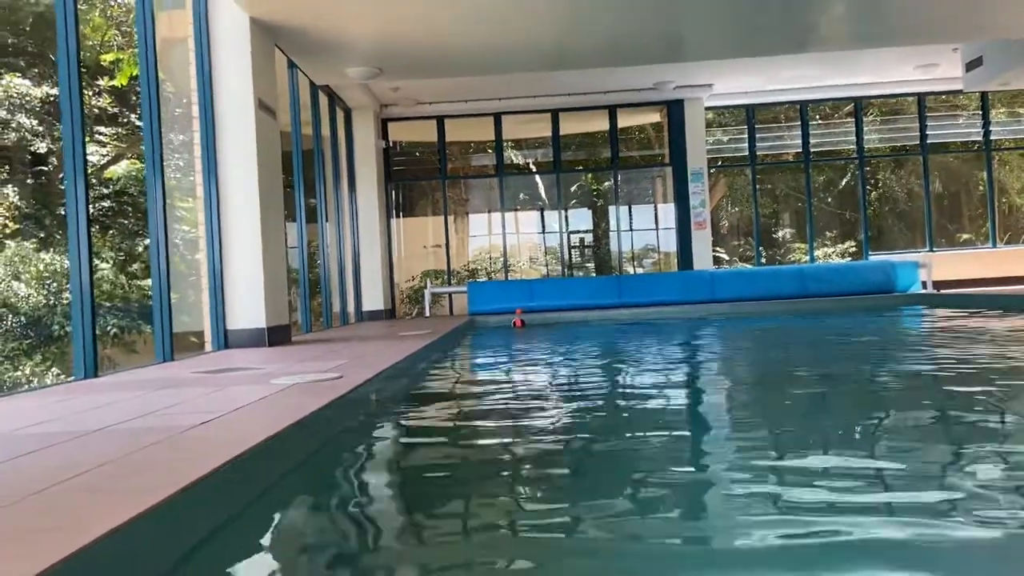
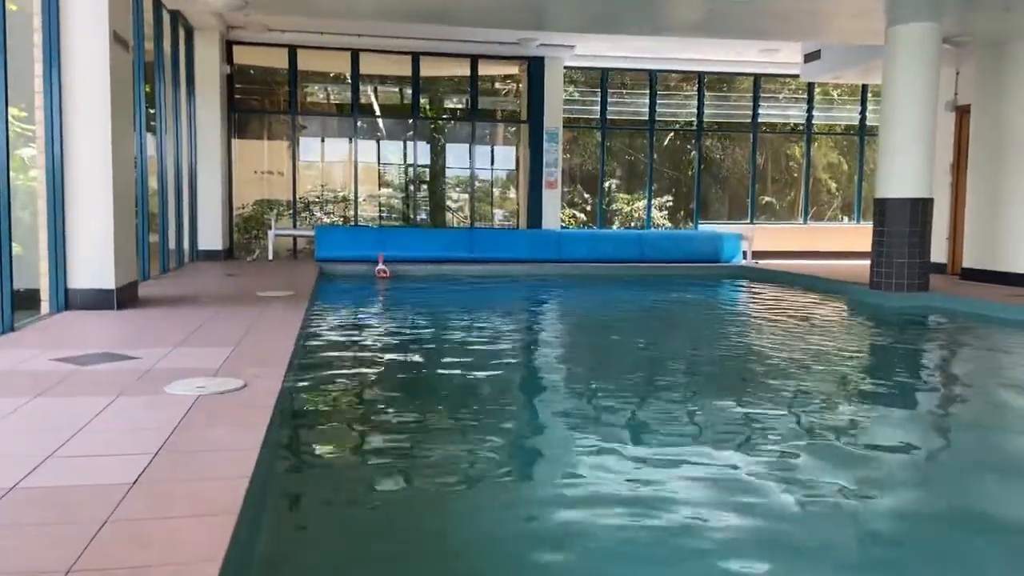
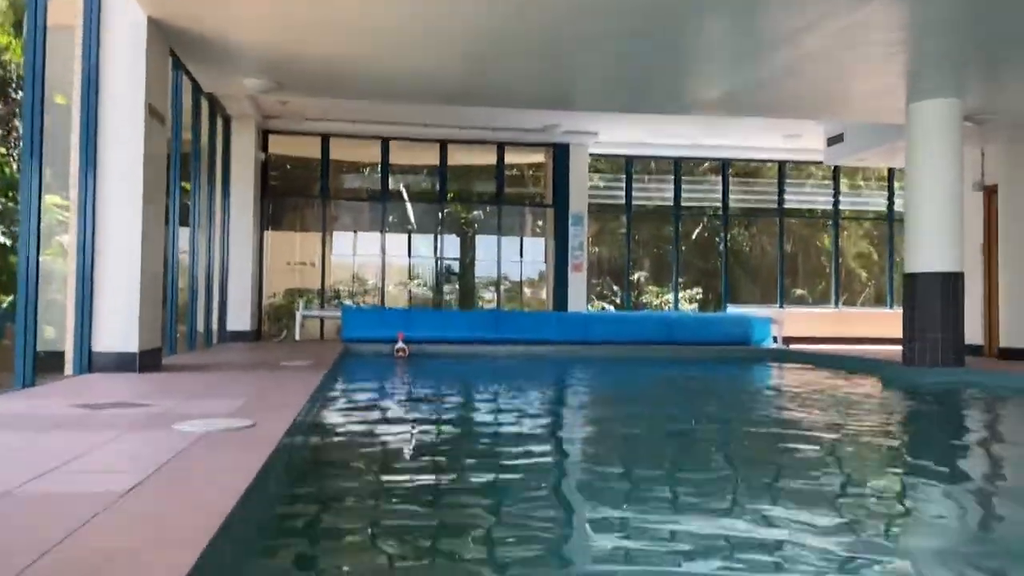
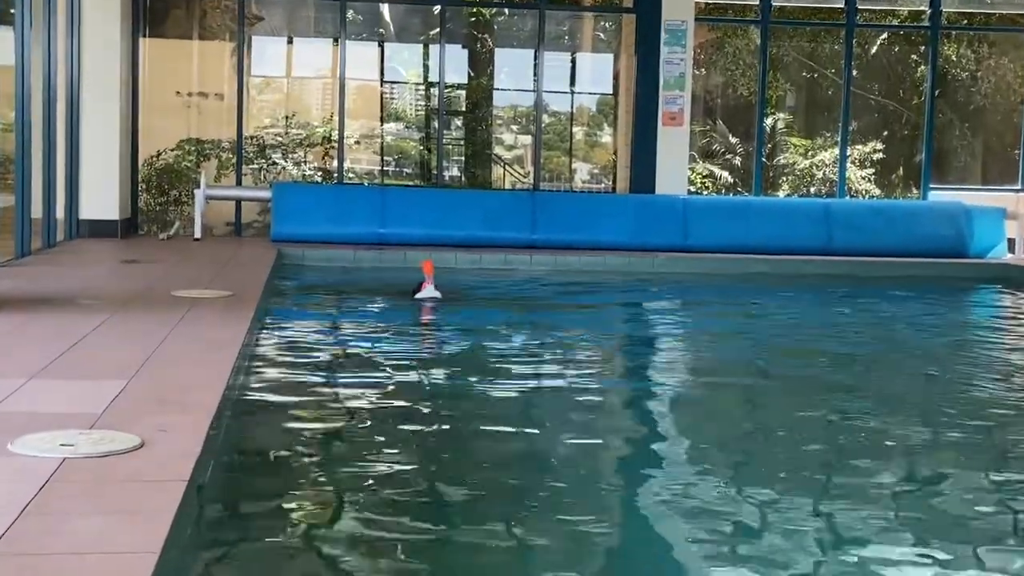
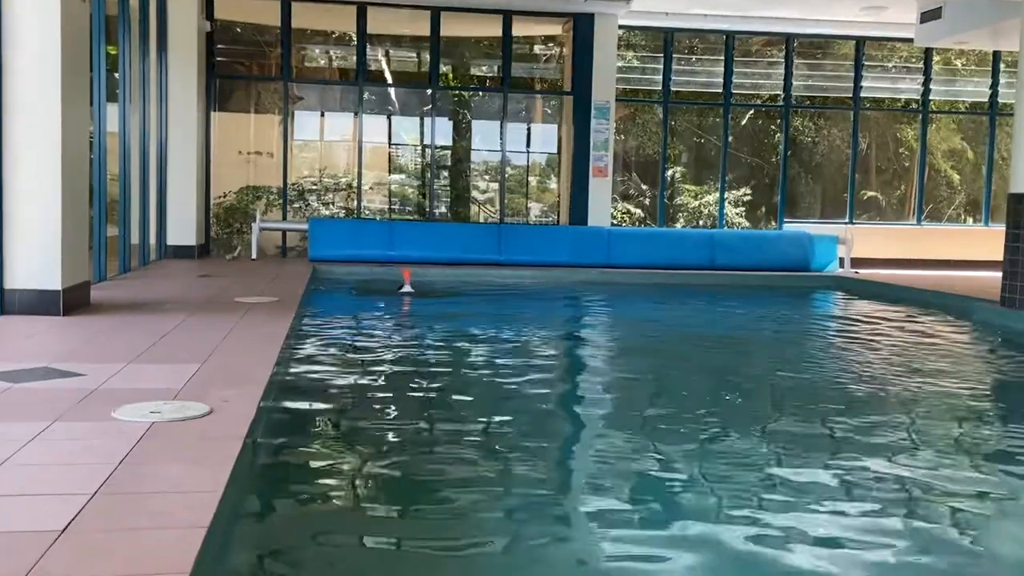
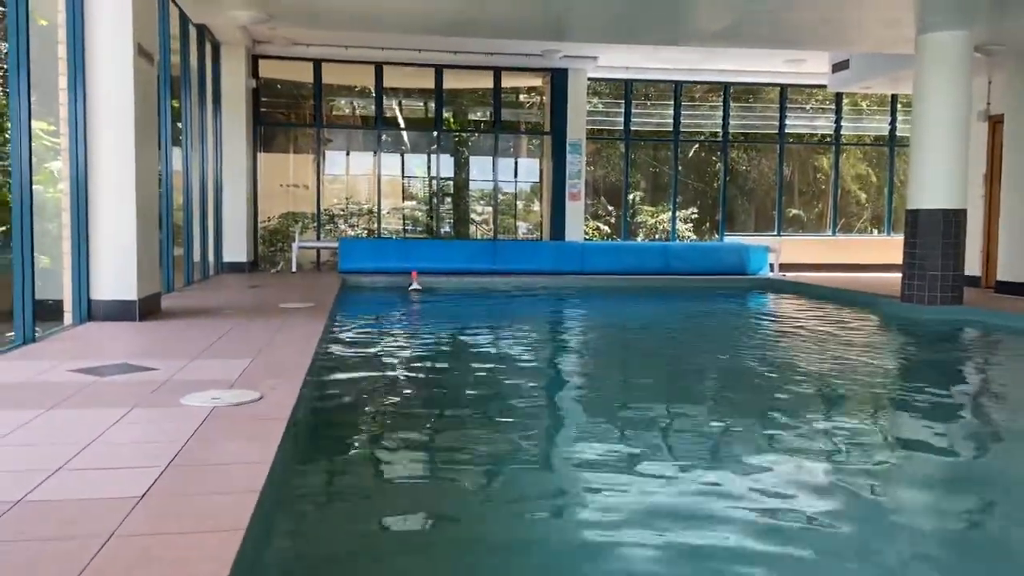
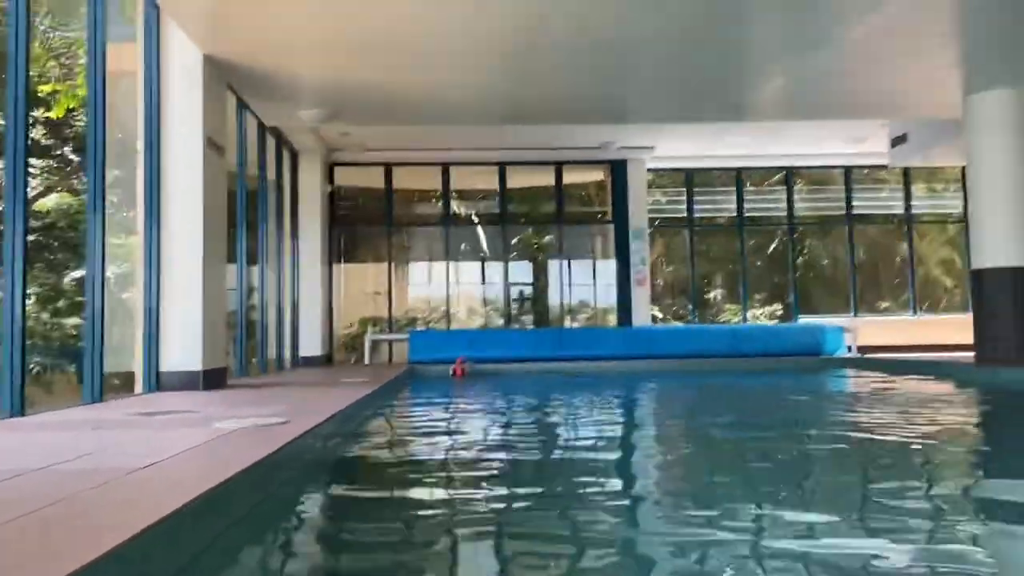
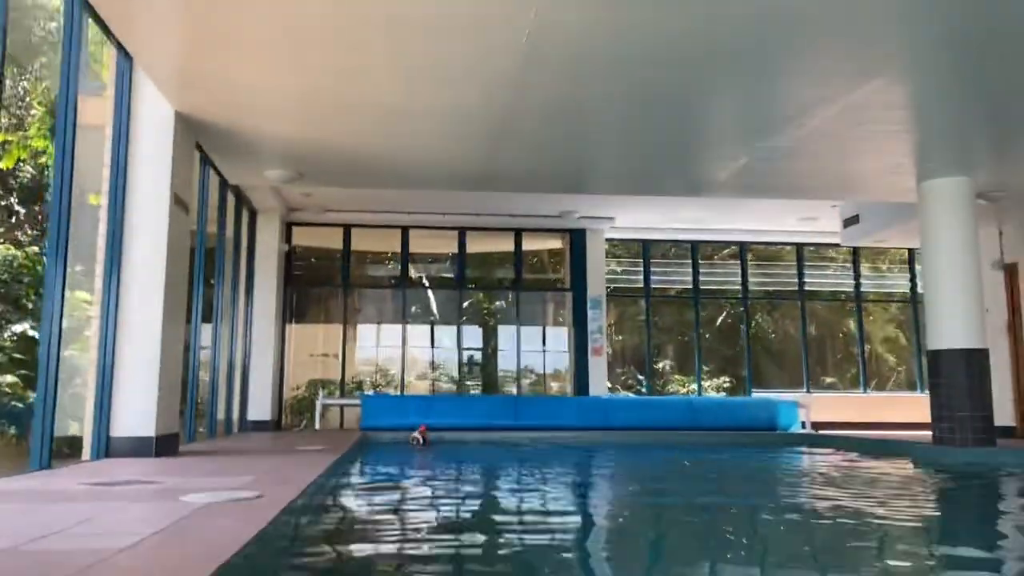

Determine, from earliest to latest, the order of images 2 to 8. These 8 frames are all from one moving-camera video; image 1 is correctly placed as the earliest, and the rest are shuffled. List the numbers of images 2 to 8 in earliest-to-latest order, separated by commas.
7, 8, 3, 2, 6, 5, 4
